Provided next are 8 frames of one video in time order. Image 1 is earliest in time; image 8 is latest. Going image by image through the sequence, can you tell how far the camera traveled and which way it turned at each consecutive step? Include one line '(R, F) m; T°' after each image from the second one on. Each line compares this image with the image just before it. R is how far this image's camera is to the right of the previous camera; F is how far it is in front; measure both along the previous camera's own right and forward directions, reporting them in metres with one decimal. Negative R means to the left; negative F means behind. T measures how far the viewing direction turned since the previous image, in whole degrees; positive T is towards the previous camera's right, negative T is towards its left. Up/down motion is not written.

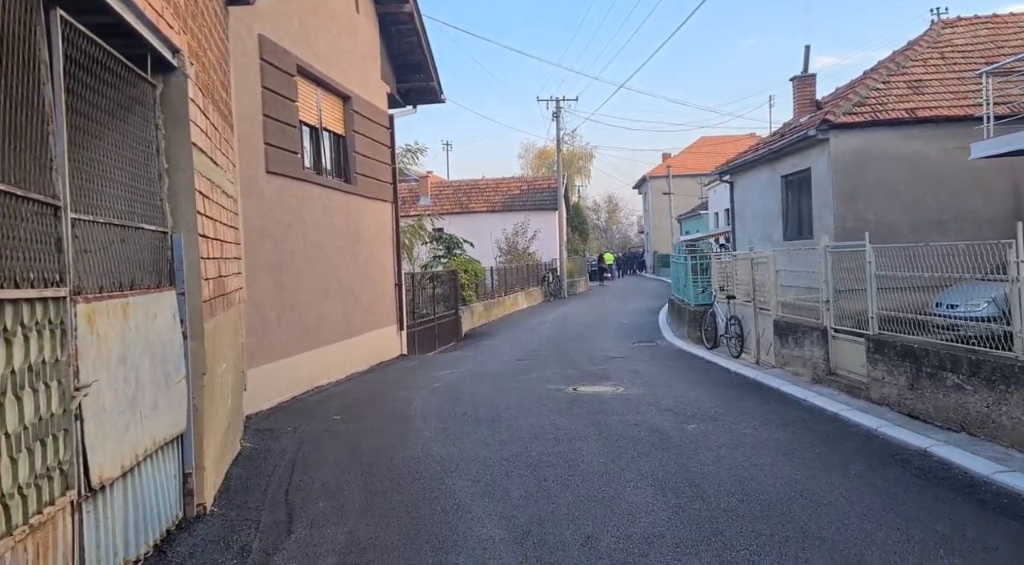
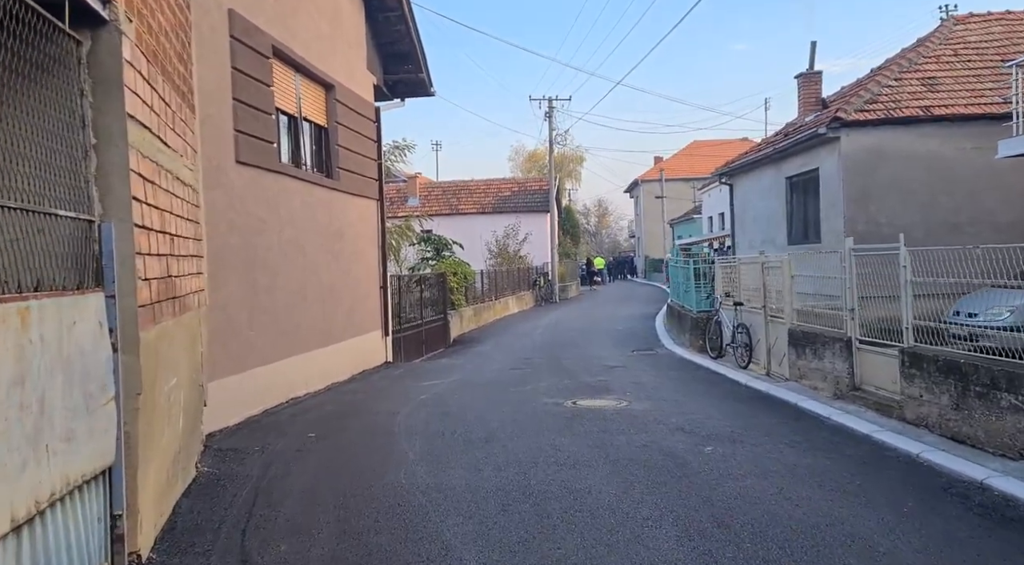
(-0.1, +0.8) m; +1°
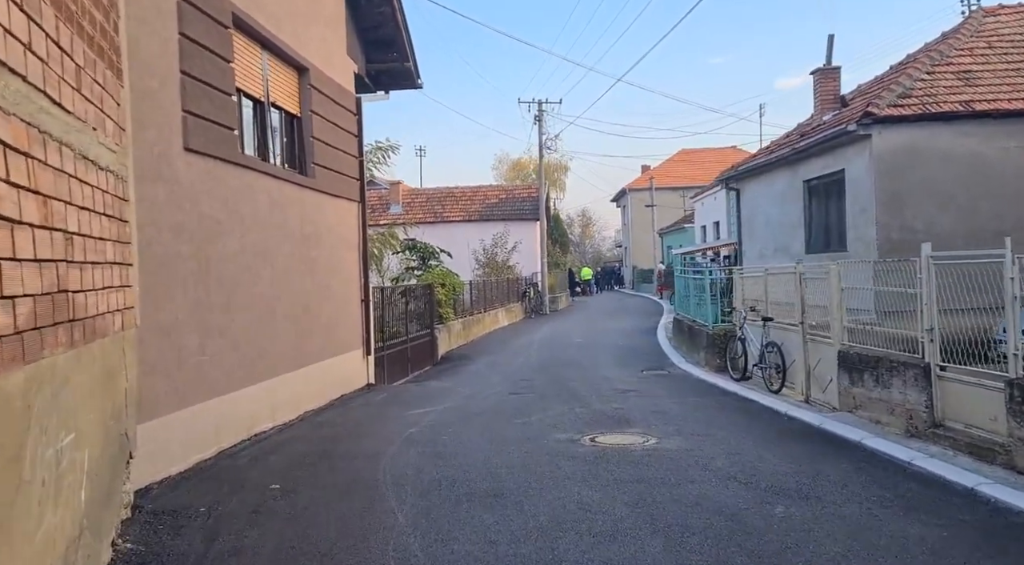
(-0.3, +1.4) m; +1°
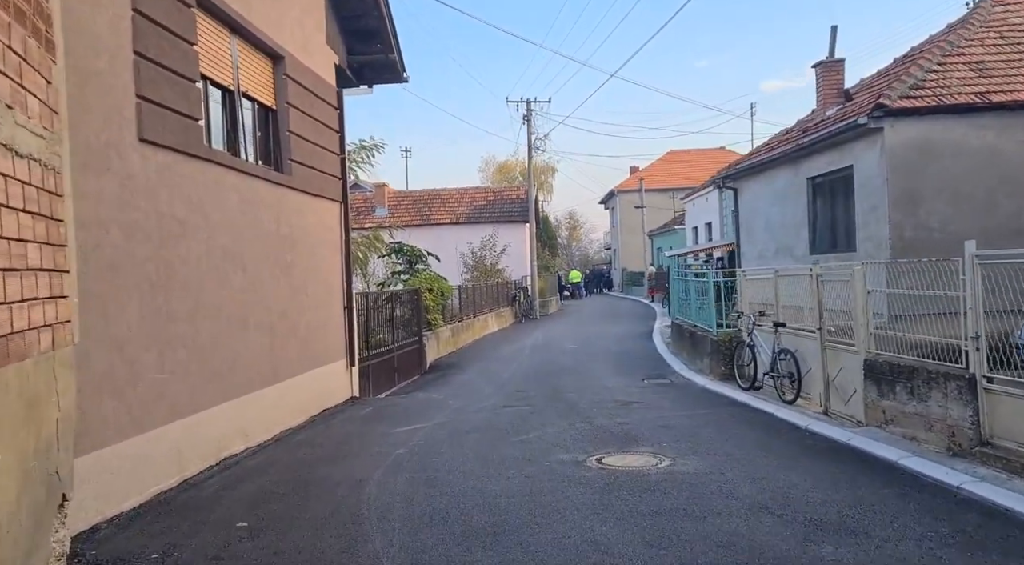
(-0.1, +0.7) m; +1°
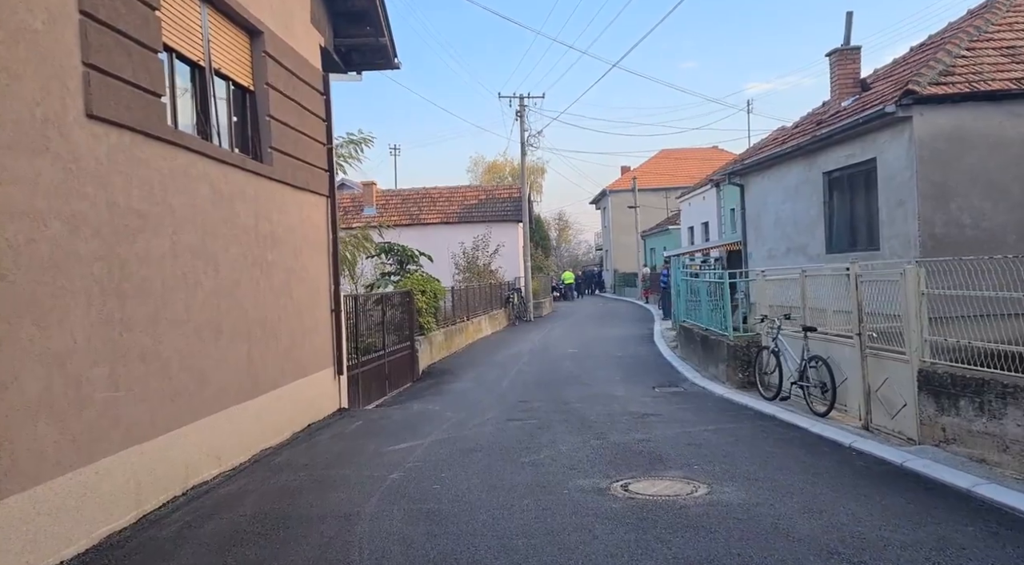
(-0.2, +0.9) m; +1°
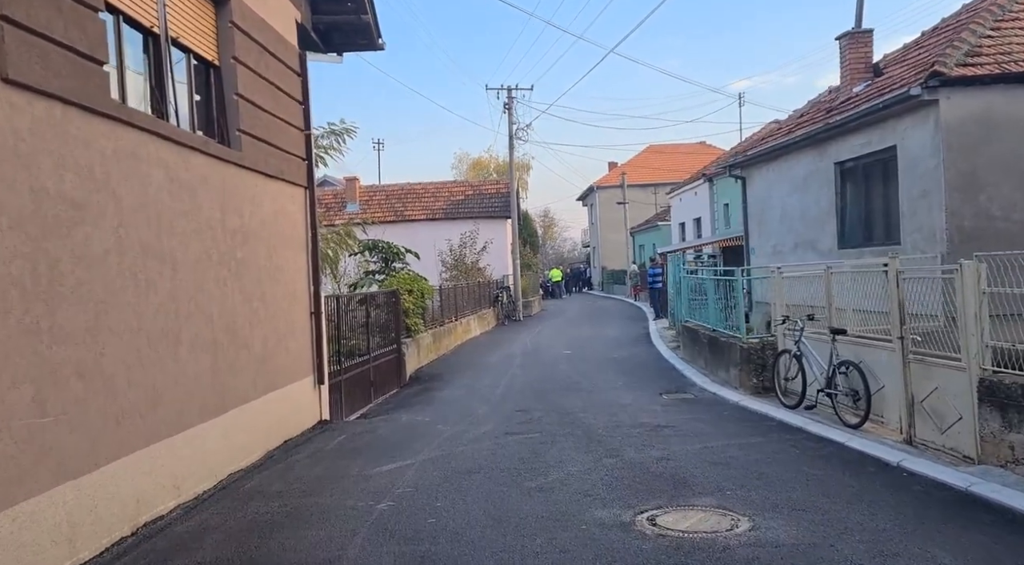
(-0.2, +0.9) m; +1°
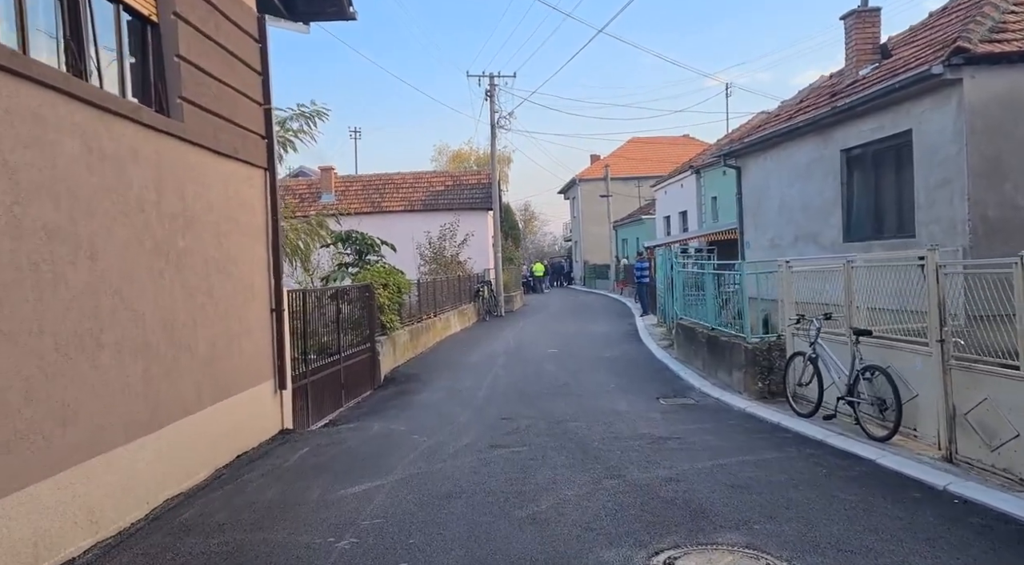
(-0.1, +1.0) m; +2°
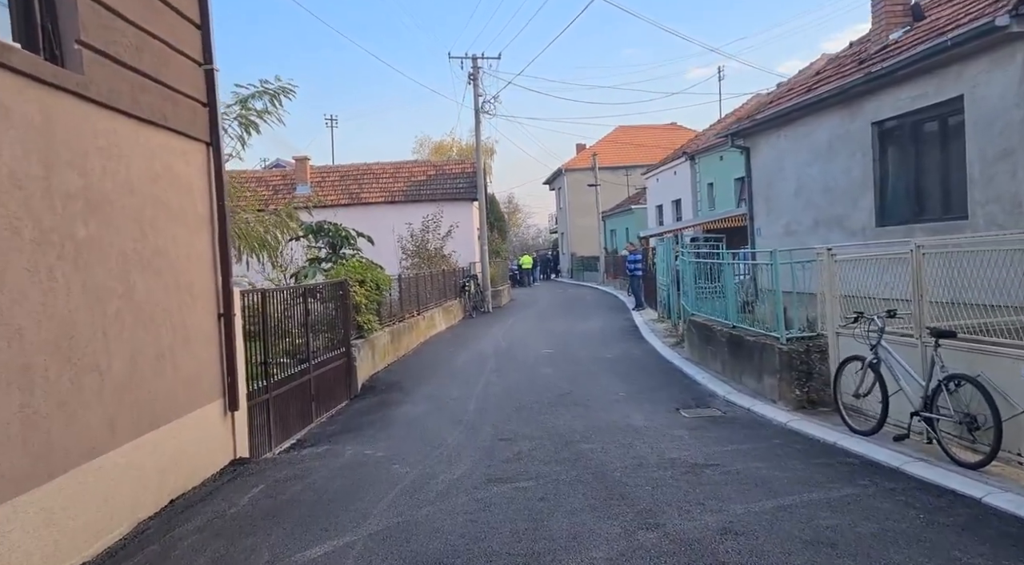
(-0.1, +1.4) m; +1°
